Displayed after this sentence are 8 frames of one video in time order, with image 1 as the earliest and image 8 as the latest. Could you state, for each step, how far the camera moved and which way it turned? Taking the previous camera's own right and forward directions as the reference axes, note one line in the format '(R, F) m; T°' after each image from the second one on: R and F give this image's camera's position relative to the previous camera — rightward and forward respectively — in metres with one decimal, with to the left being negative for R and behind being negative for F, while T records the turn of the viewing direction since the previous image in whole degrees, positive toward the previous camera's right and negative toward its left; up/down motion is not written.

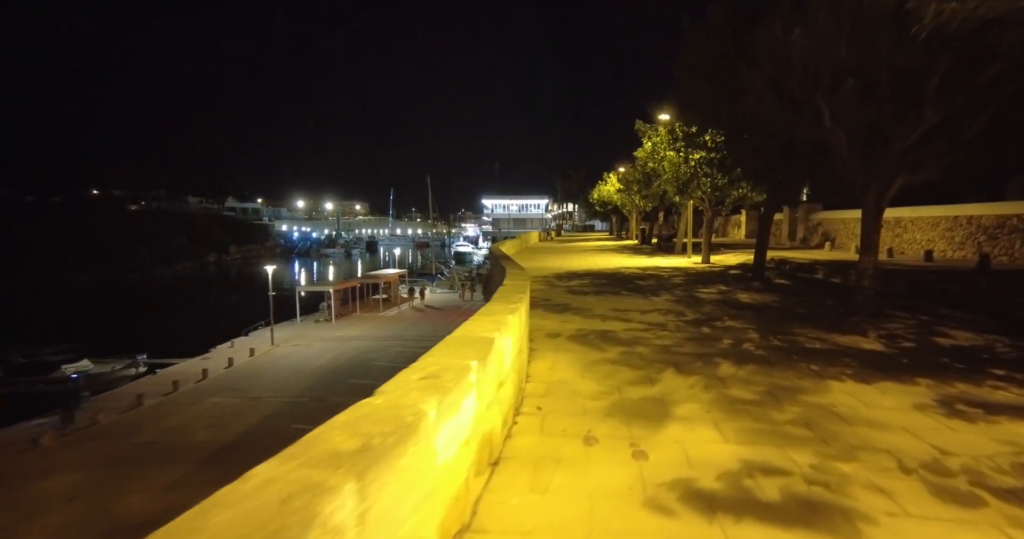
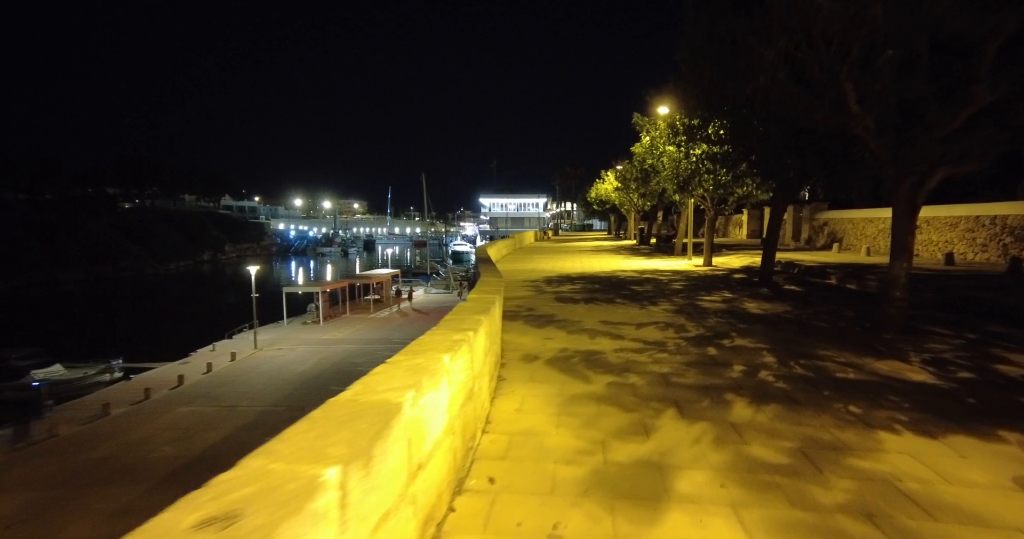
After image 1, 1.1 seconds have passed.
(+0.5, +1.4) m; 0°
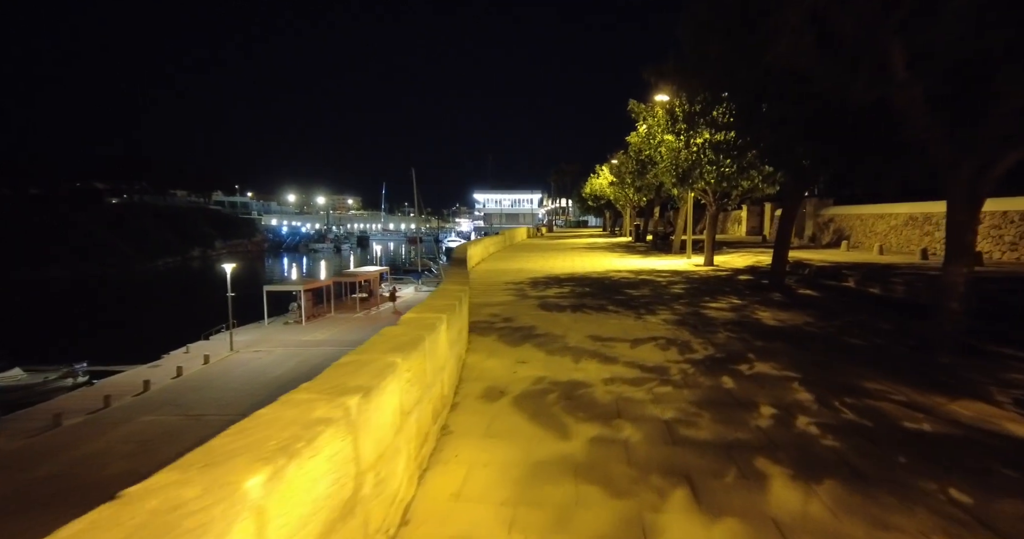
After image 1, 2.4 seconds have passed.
(+0.5, +1.6) m; +1°
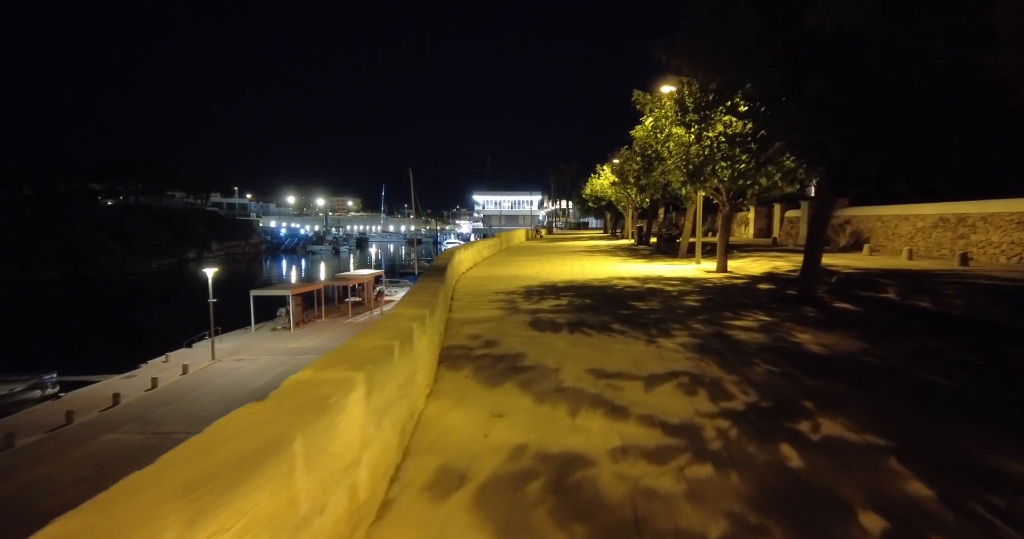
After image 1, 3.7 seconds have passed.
(+0.3, +1.7) m; 0°
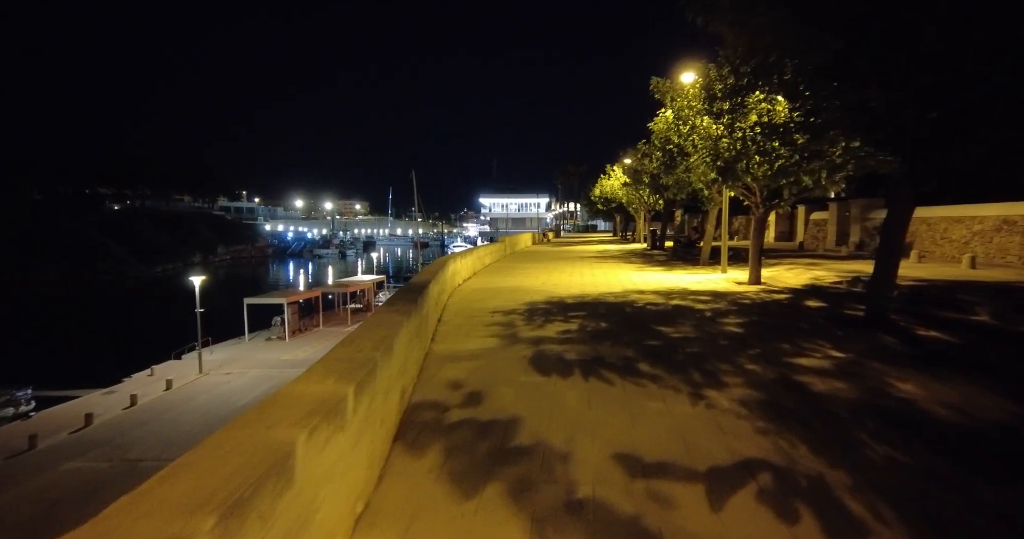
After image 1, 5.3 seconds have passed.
(+0.2, +2.1) m; -1°
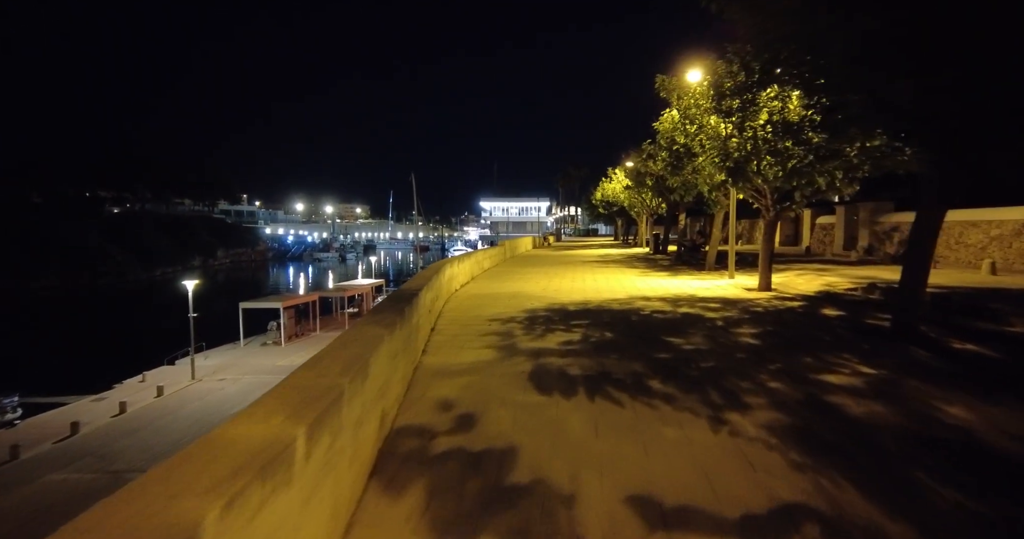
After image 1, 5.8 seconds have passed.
(0.0, +0.6) m; 0°
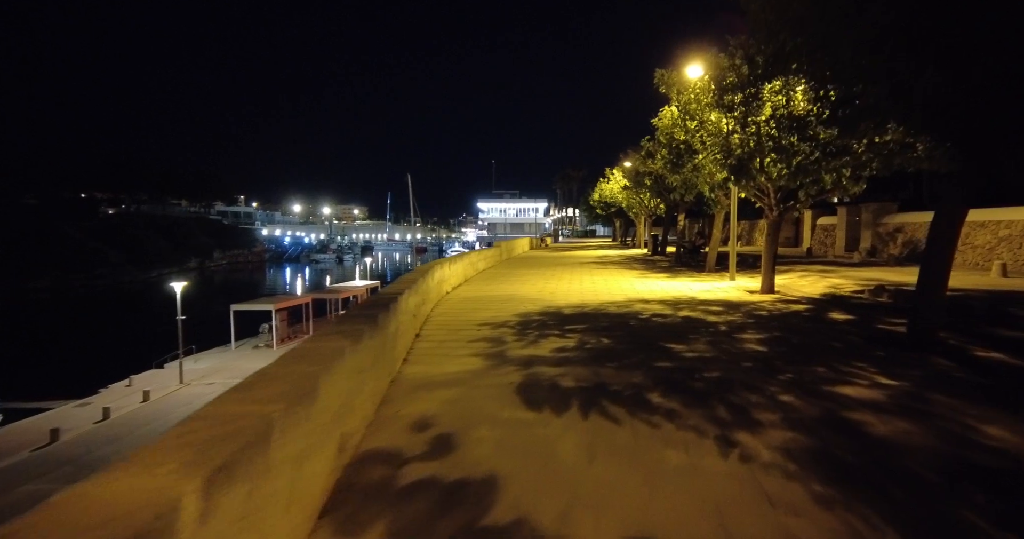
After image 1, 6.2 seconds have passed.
(+0.2, +0.6) m; 0°
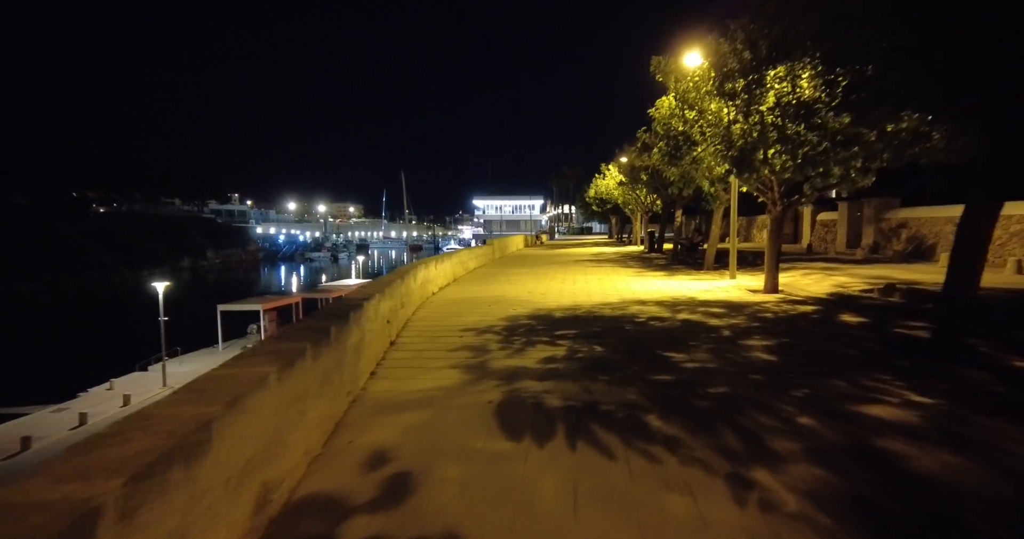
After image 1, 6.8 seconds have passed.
(+0.2, +0.8) m; 0°
